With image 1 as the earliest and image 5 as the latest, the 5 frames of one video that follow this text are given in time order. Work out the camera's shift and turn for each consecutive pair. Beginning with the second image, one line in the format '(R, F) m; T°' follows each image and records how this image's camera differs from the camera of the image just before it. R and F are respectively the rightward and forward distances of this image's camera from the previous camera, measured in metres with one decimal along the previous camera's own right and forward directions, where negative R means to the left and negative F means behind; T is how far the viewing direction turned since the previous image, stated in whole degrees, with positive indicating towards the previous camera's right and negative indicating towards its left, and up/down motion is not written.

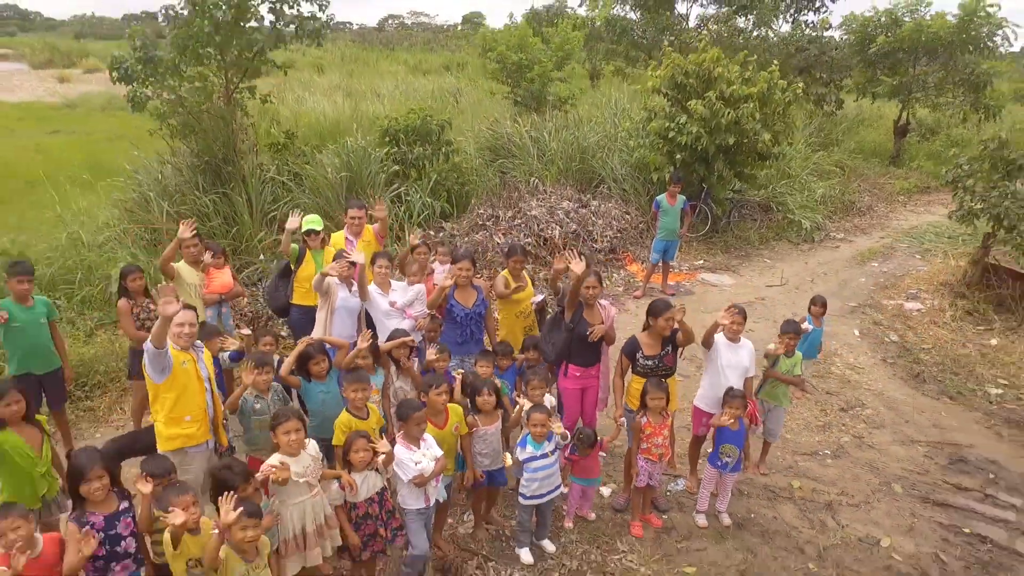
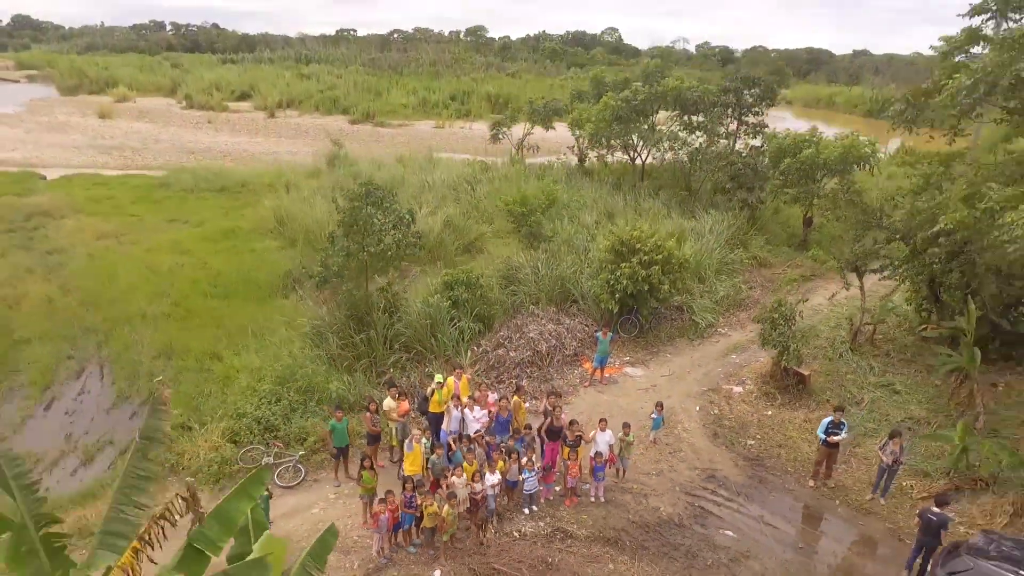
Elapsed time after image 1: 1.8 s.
(-0.1, -4.2) m; 0°
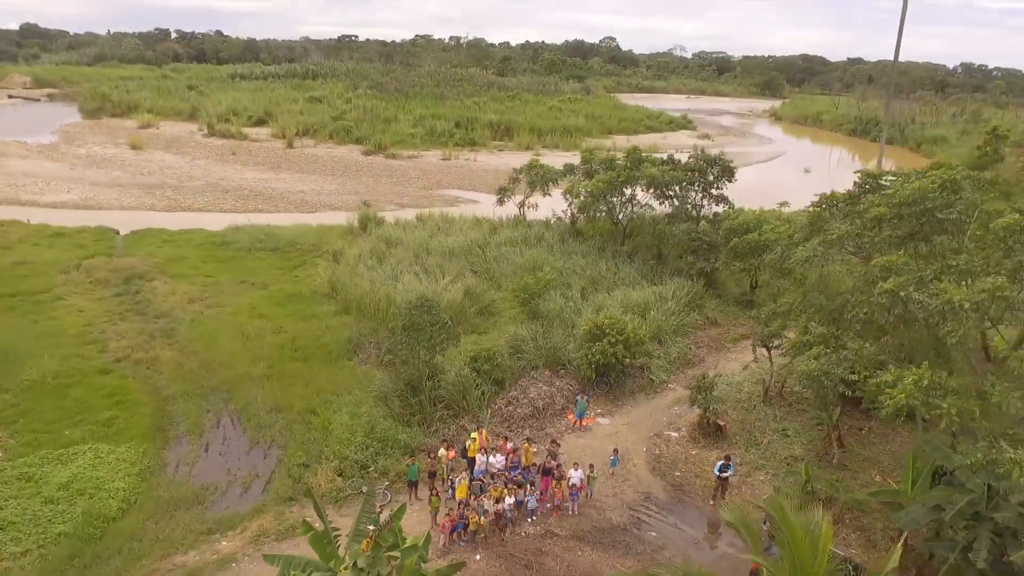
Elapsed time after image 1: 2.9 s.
(-0.1, -4.1) m; 0°
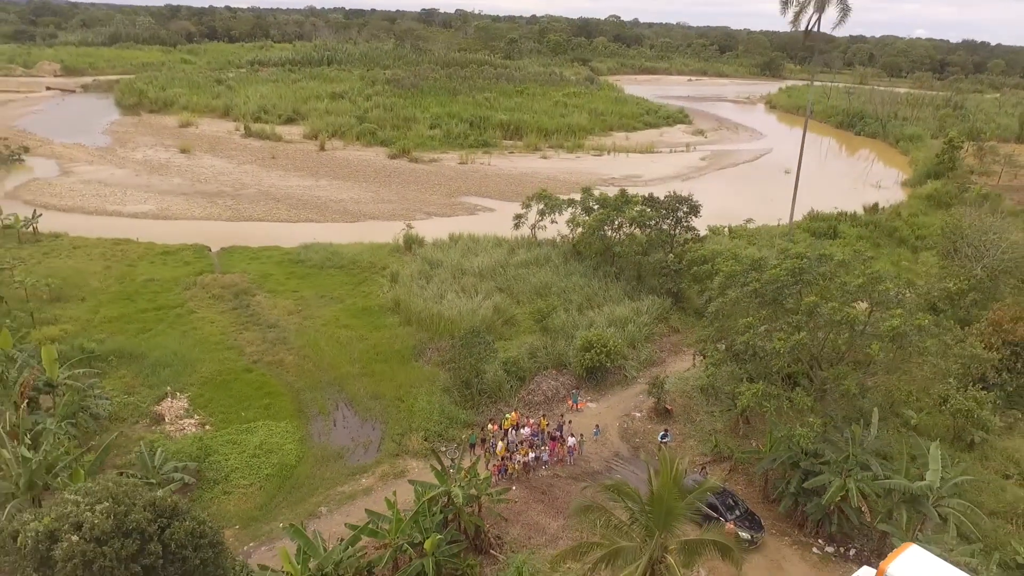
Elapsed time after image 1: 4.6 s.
(-0.4, -6.7) m; 0°
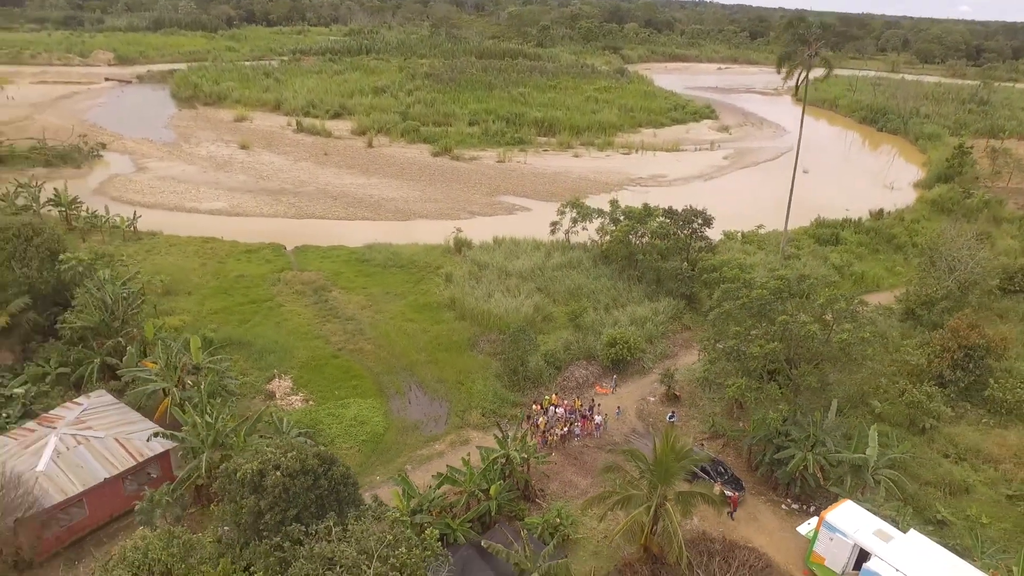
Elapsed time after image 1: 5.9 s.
(-0.4, -4.7) m; -2°
